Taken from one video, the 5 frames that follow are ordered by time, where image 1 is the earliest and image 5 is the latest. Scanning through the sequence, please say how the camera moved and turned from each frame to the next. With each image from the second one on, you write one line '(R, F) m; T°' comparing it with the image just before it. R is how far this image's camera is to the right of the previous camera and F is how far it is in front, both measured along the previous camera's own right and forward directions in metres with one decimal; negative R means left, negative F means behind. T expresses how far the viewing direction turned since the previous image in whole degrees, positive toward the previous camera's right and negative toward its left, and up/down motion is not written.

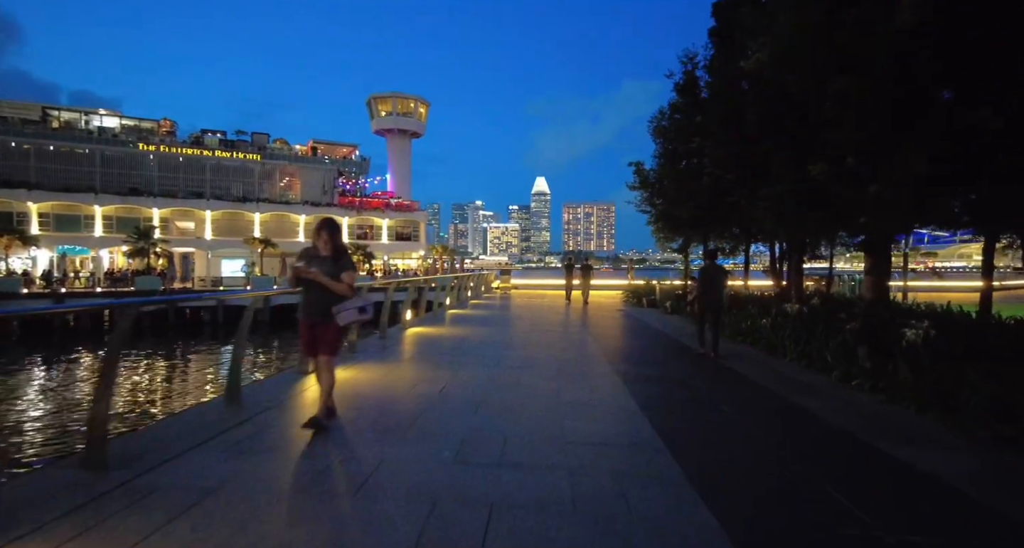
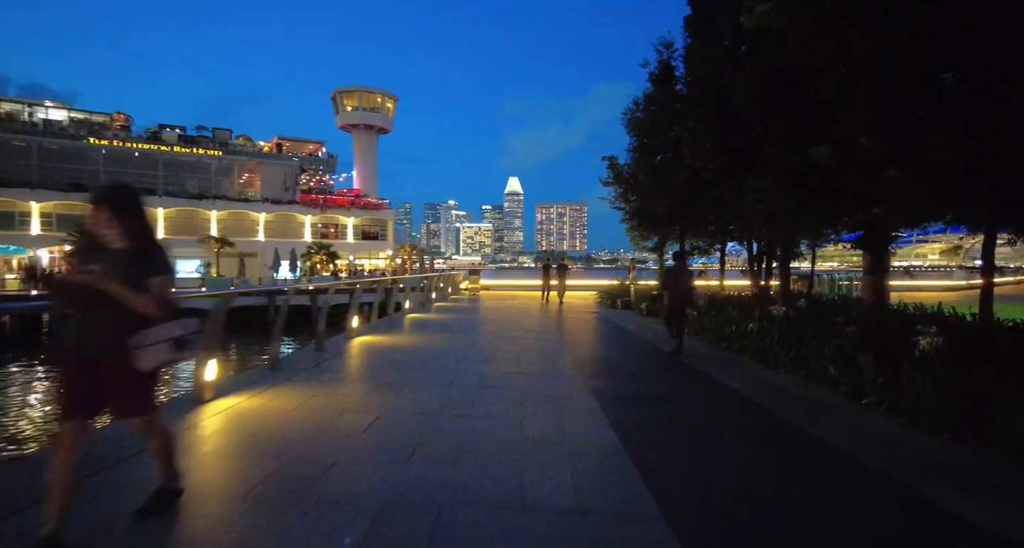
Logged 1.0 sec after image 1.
(+0.2, +1.1) m; +3°
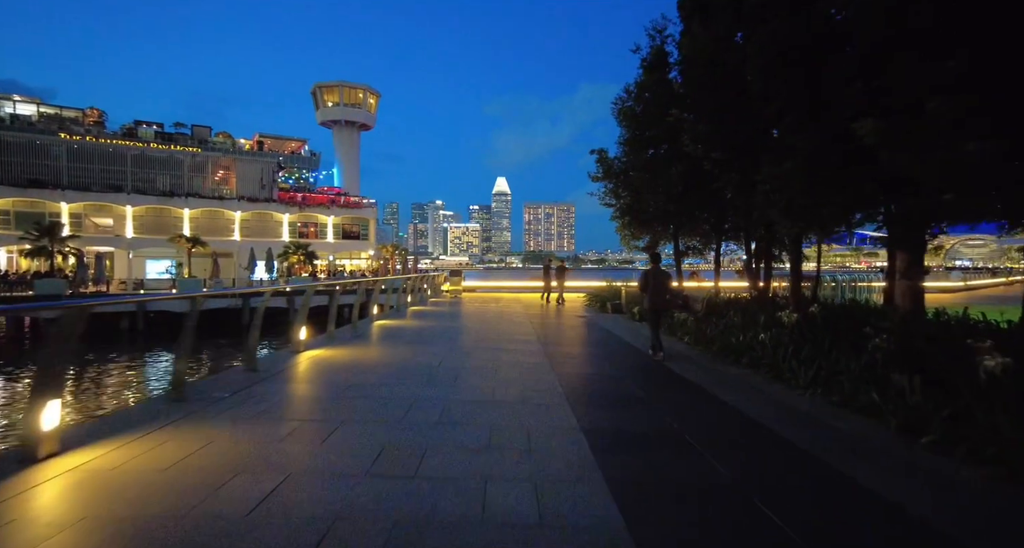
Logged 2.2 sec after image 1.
(+0.2, +1.2) m; +1°
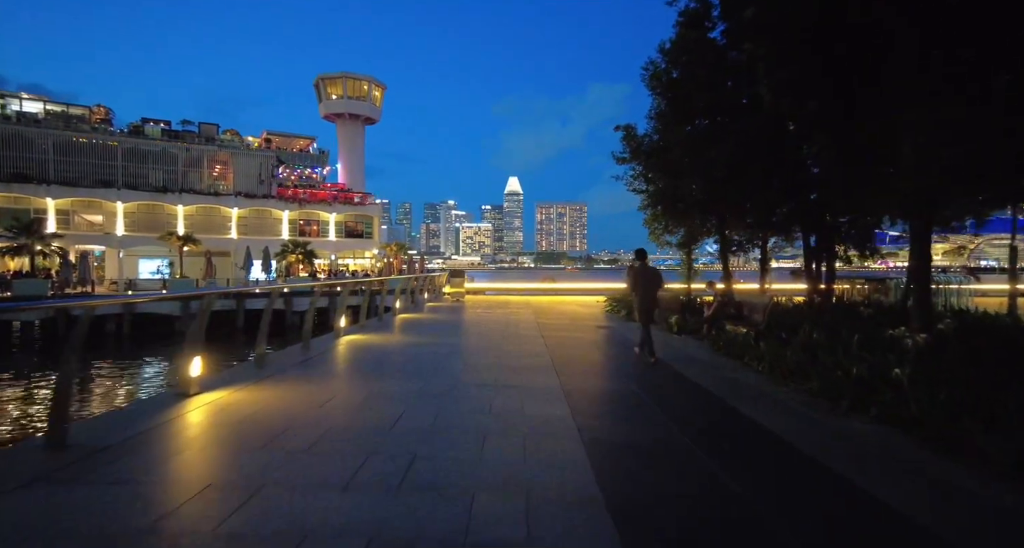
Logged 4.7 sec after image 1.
(+0.1, +2.6) m; -1°
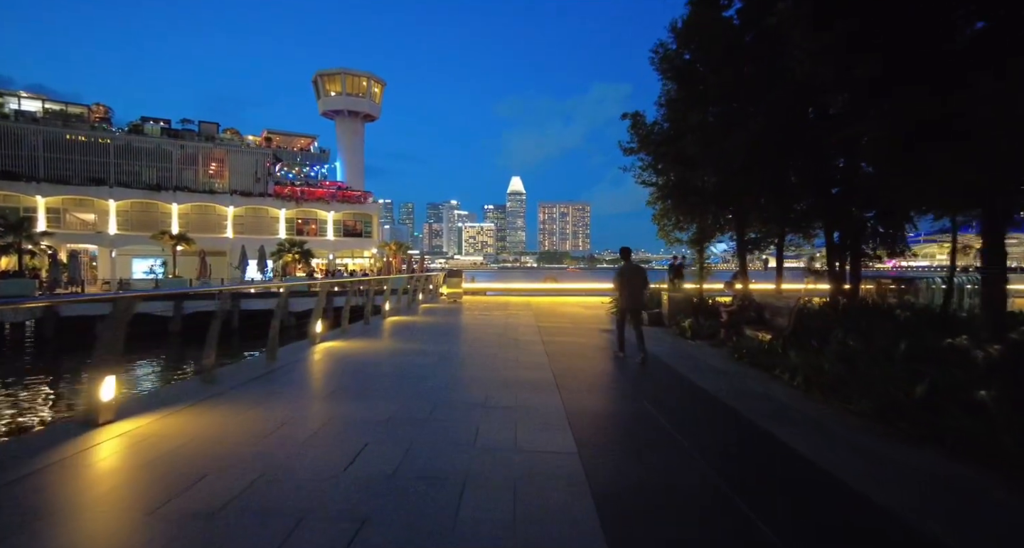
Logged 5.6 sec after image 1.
(+0.1, +0.9) m; 0°
